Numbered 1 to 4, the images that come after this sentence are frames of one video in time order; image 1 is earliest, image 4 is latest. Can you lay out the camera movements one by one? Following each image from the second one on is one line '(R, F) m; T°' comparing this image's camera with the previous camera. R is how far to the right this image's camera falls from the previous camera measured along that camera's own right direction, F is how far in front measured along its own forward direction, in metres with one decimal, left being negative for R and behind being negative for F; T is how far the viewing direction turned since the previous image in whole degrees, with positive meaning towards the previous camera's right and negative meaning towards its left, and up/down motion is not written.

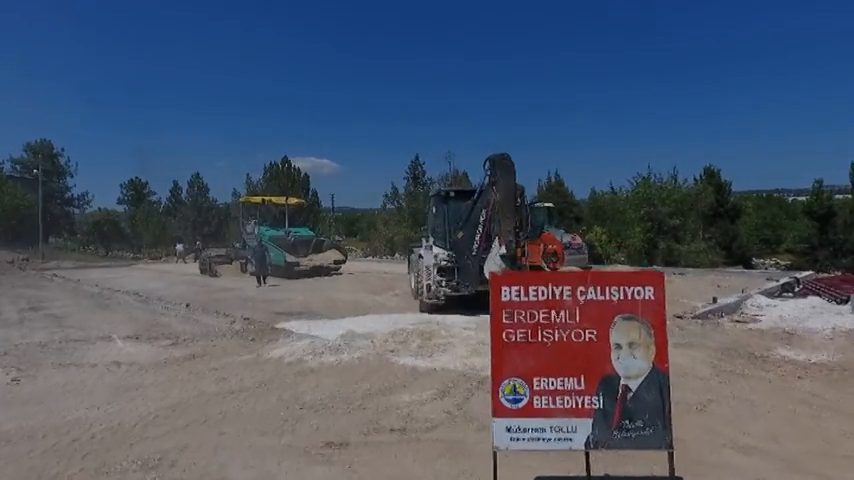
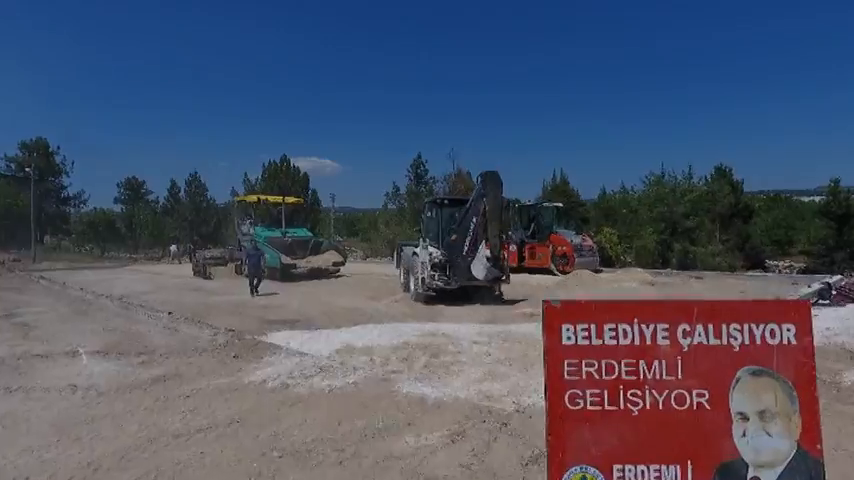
(-0.1, +1.0) m; 0°
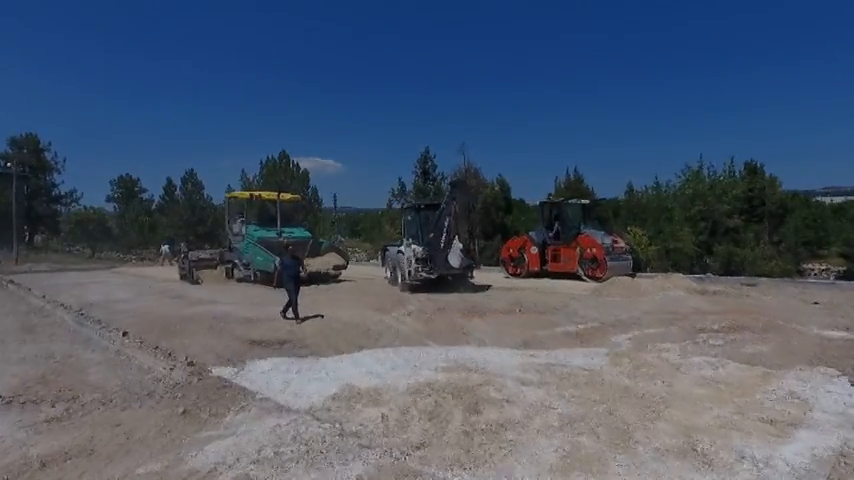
(-0.4, +2.3) m; 0°
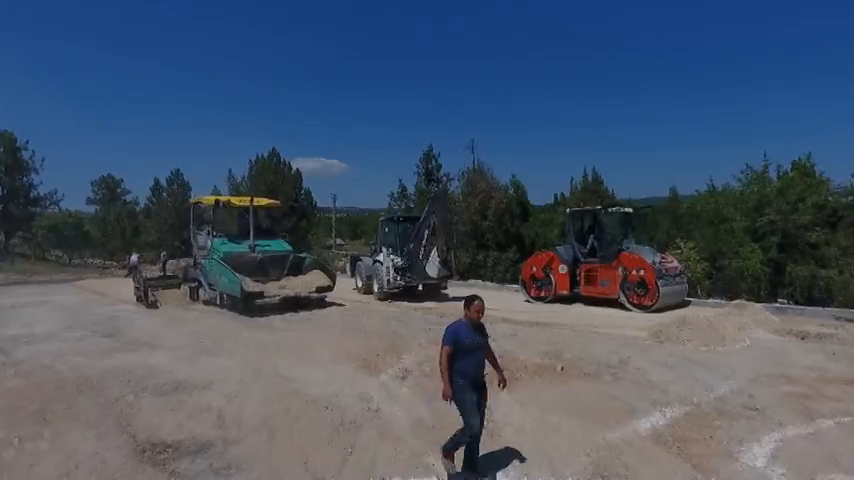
(0.0, +3.8) m; 0°
